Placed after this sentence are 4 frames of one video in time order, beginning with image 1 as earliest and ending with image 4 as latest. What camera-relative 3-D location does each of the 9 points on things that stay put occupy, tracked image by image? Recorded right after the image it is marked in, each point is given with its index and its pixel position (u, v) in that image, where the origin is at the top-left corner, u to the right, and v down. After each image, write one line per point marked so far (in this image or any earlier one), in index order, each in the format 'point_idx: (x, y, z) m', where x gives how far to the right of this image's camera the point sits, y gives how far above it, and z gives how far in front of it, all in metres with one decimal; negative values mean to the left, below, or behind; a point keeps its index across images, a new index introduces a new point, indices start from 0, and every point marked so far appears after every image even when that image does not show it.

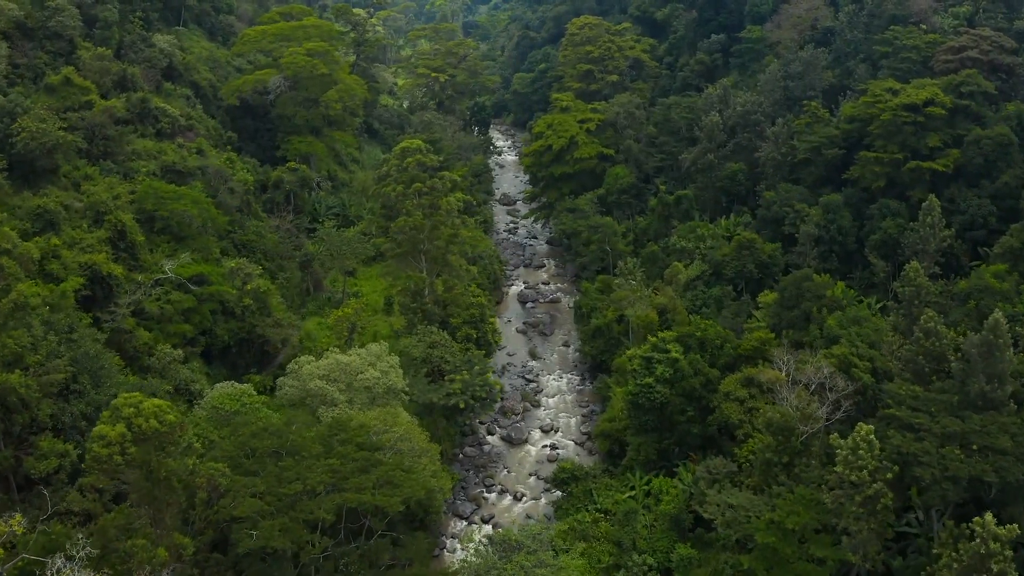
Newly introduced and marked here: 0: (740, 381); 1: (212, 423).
0: (+5.8, -2.4, +19.8) m
1: (-6.9, -3.2, +17.9) m
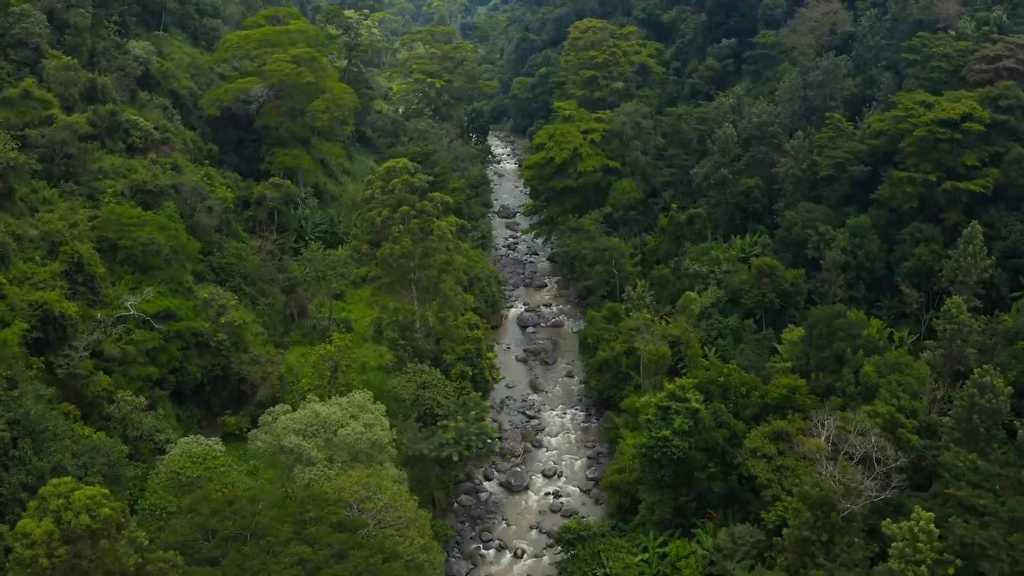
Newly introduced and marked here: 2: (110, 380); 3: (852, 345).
0: (+5.8, -3.3, +17.7) m
1: (-6.9, -4.1, +15.8) m
2: (-9.9, -2.2, +19.2) m
3: (+8.5, -1.4, +19.5) m
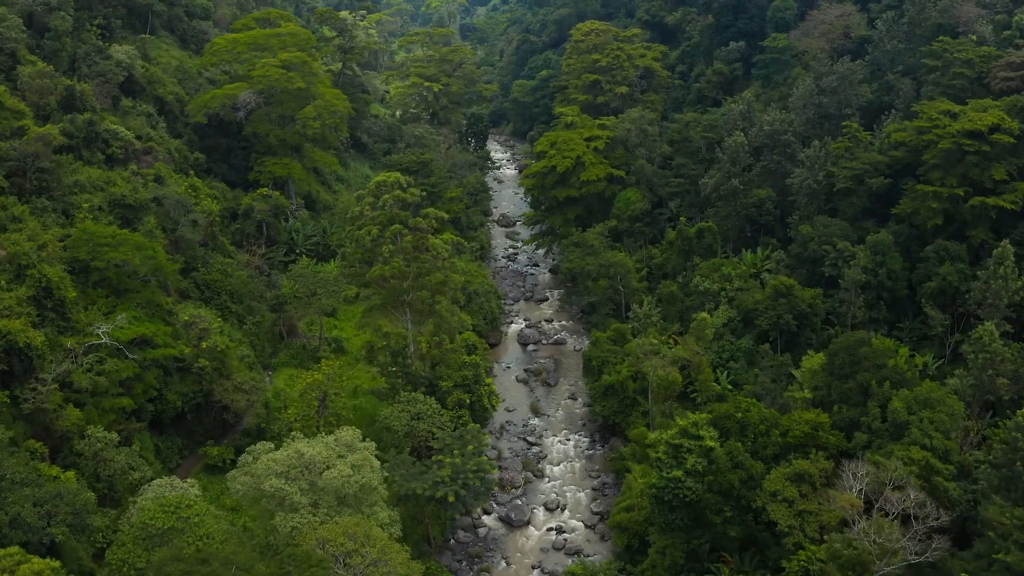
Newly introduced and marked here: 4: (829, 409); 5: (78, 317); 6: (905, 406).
0: (+5.8, -4.0, +16.3) m
1: (-6.9, -4.8, +14.5) m
2: (-9.9, -2.9, +17.9) m
3: (+8.5, -2.1, +18.2) m
4: (+7.6, -2.9, +18.7) m
5: (-10.8, -0.7, +19.4) m
6: (+8.5, -2.6, +16.9) m
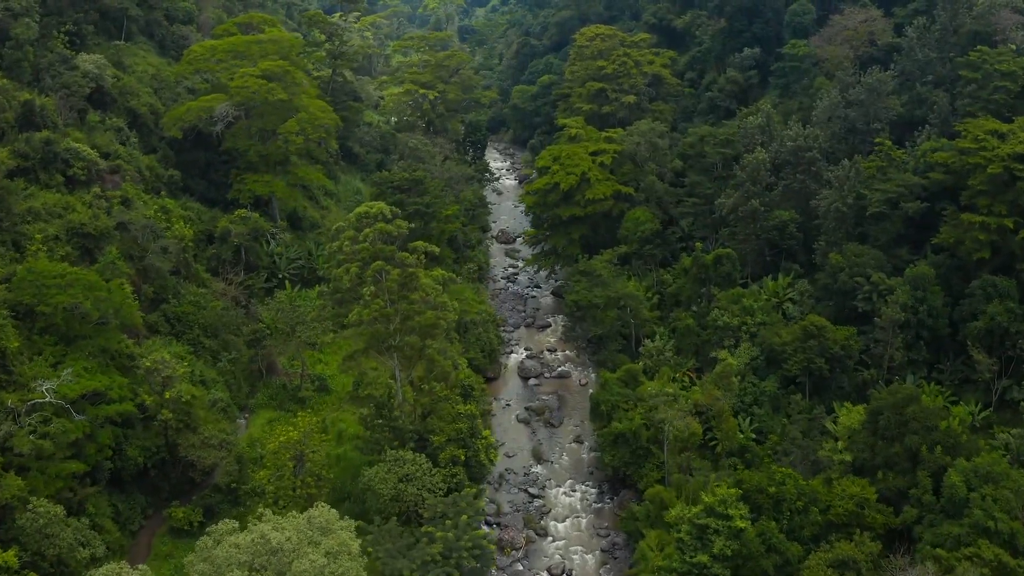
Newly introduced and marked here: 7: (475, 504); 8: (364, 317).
0: (+5.8, -5.0, +14.1) m
1: (-6.9, -5.8, +12.3) m
2: (-9.9, -3.9, +15.6) m
3: (+8.6, -3.1, +15.9) m
4: (+7.6, -4.0, +16.5) m
5: (-10.8, -1.8, +17.2) m
6: (+8.5, -3.6, +14.7) m
7: (-0.8, -4.9, +17.9) m
8: (-3.5, -0.6, +19.0) m
